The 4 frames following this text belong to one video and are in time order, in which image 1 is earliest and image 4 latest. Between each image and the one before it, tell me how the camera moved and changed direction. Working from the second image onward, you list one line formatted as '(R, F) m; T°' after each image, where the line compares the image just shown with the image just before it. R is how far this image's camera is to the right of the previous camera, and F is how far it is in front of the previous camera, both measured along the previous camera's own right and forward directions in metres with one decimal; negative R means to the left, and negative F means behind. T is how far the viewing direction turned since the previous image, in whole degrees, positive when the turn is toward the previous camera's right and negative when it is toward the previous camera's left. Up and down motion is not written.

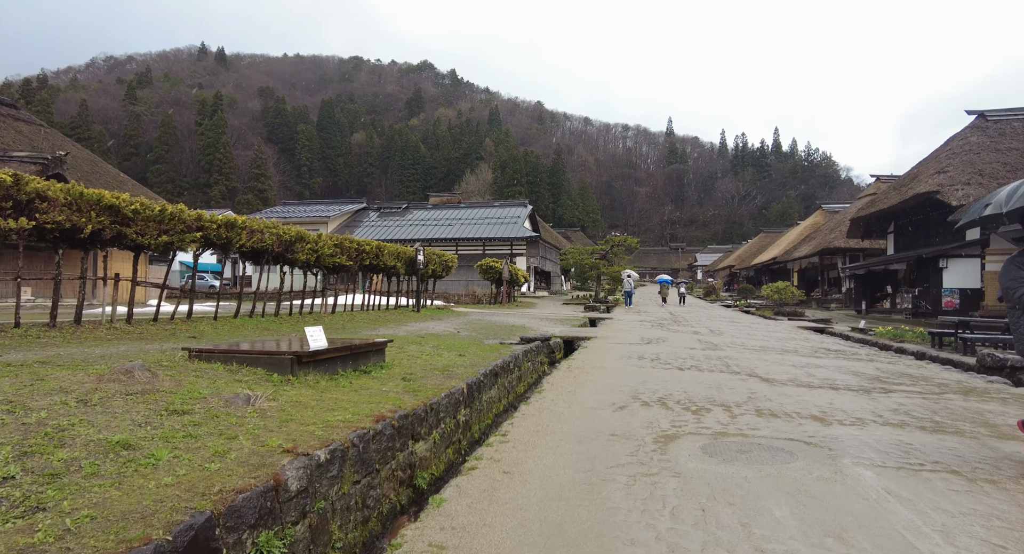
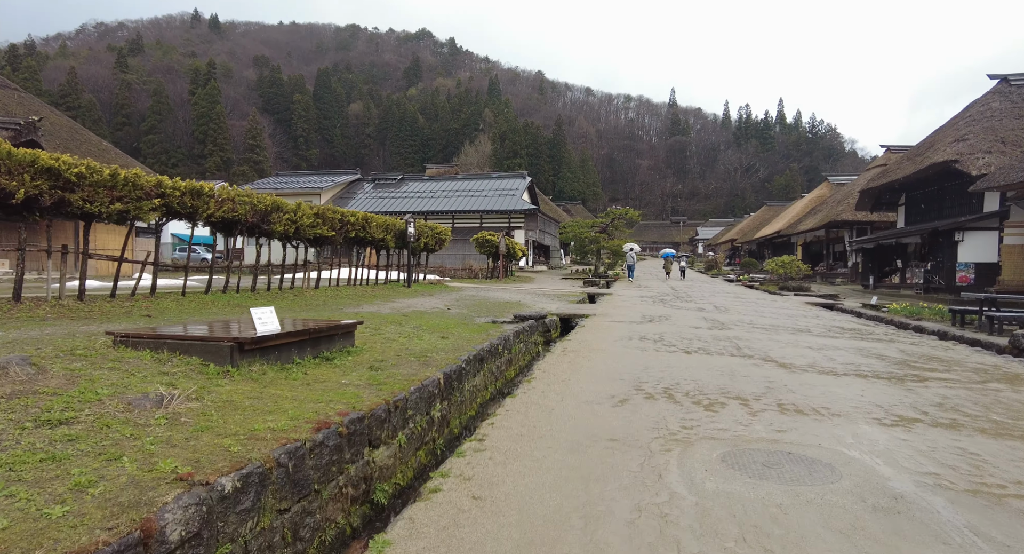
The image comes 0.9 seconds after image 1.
(+0.1, +0.7) m; 0°
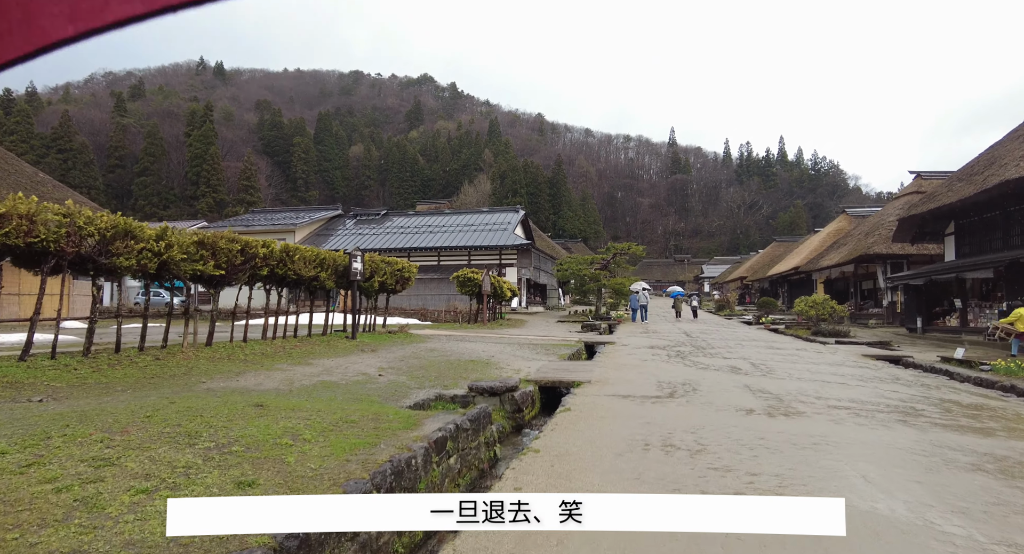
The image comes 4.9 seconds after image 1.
(+0.5, +2.9) m; 0°
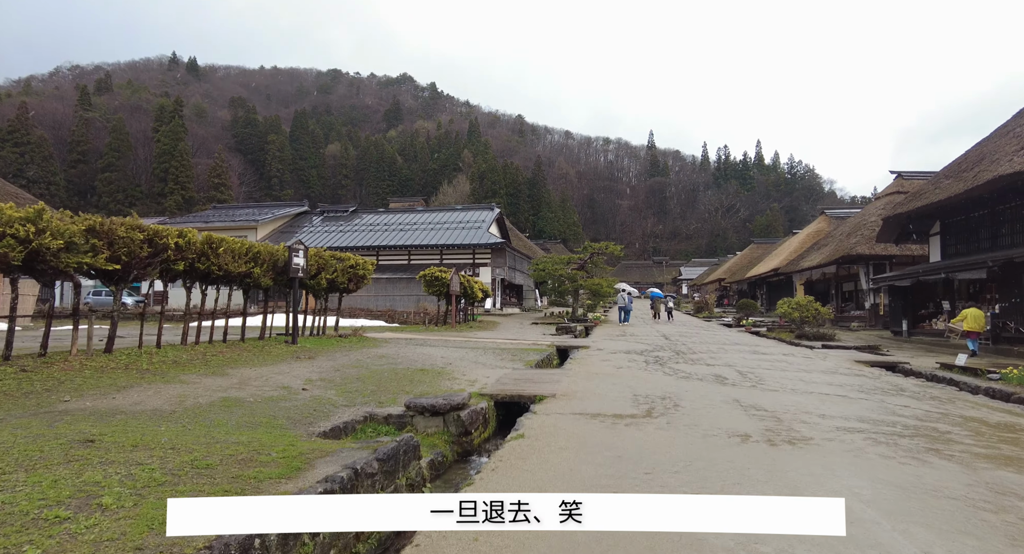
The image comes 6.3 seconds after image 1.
(+0.3, +1.1) m; +2°
